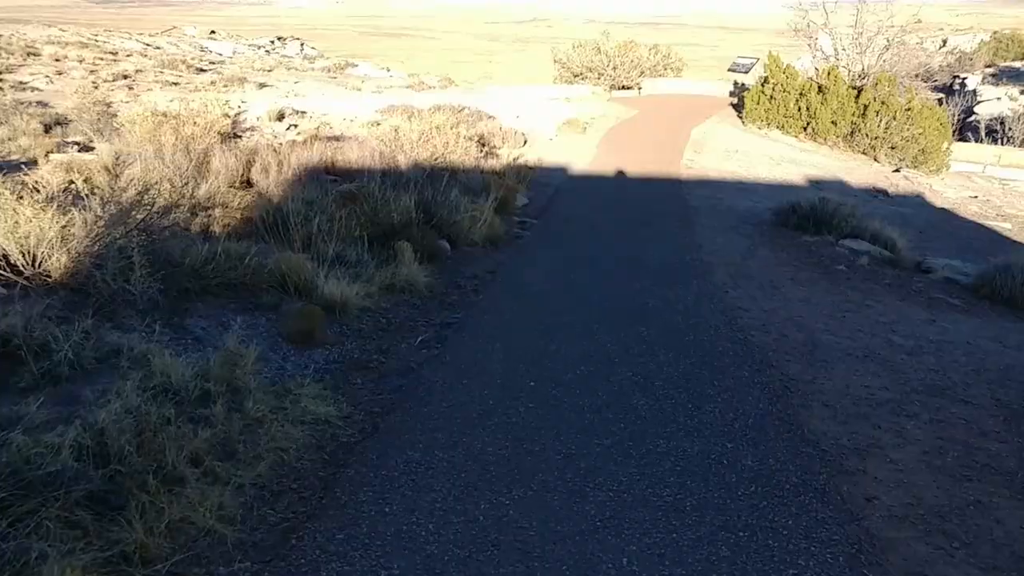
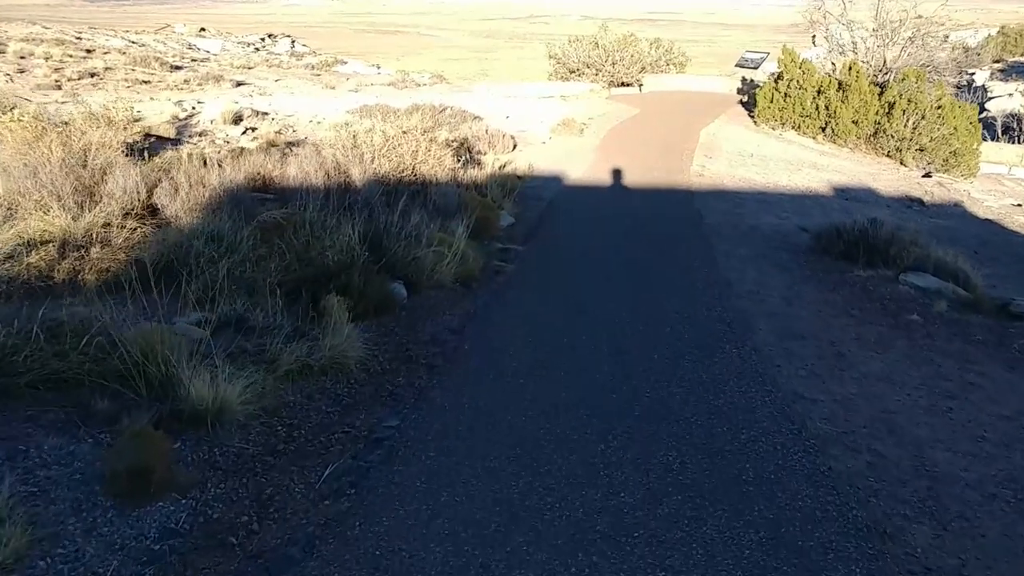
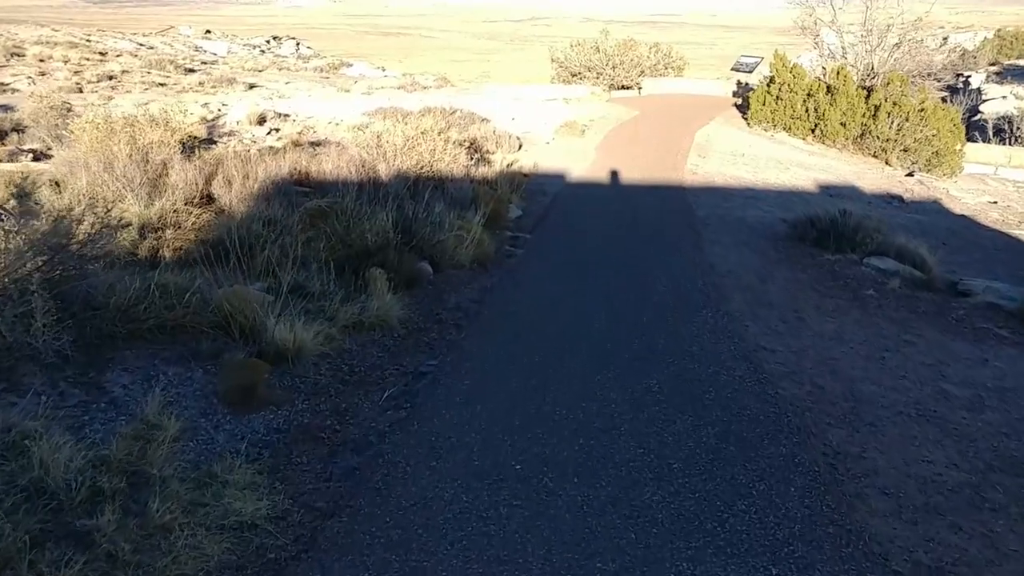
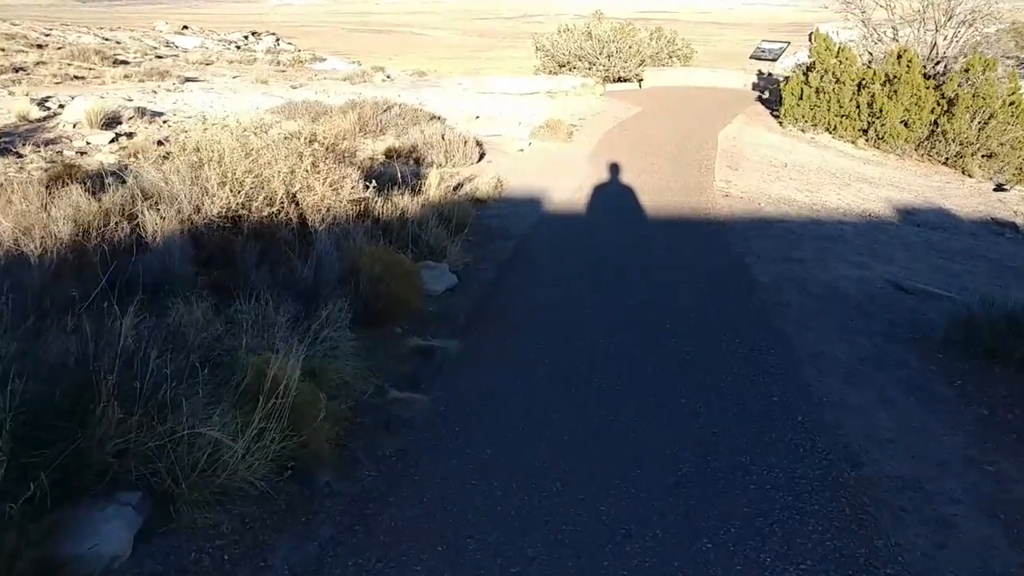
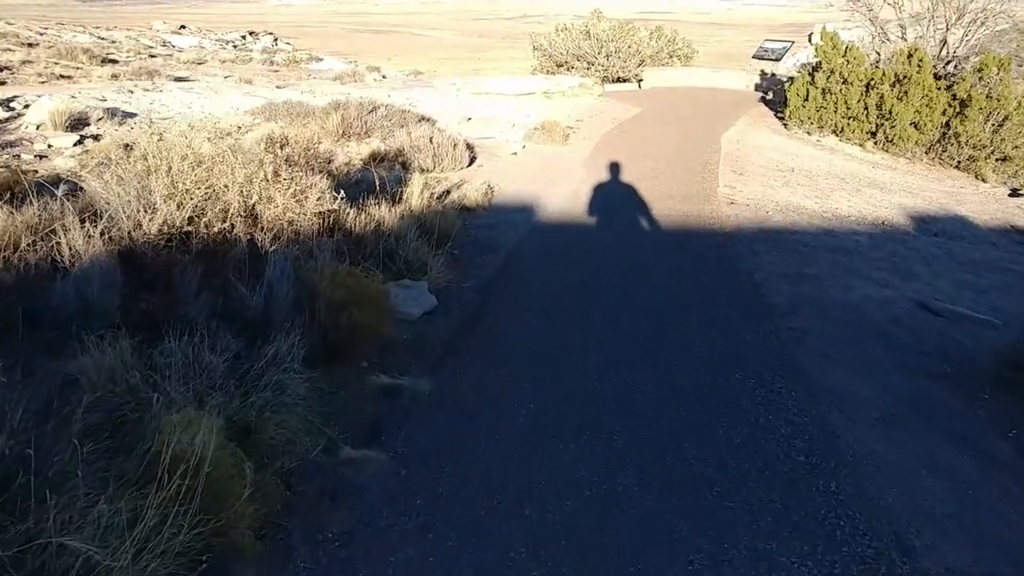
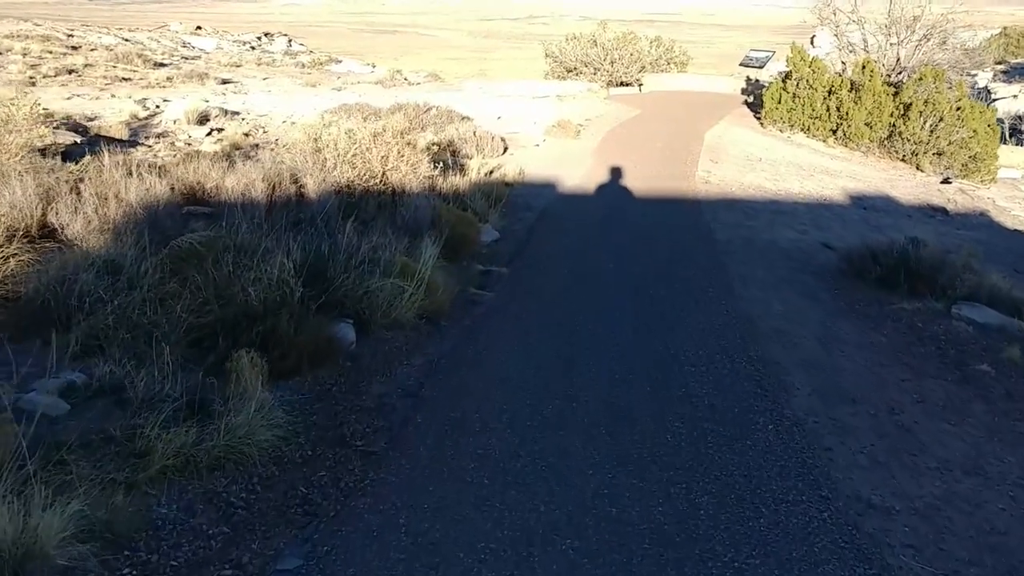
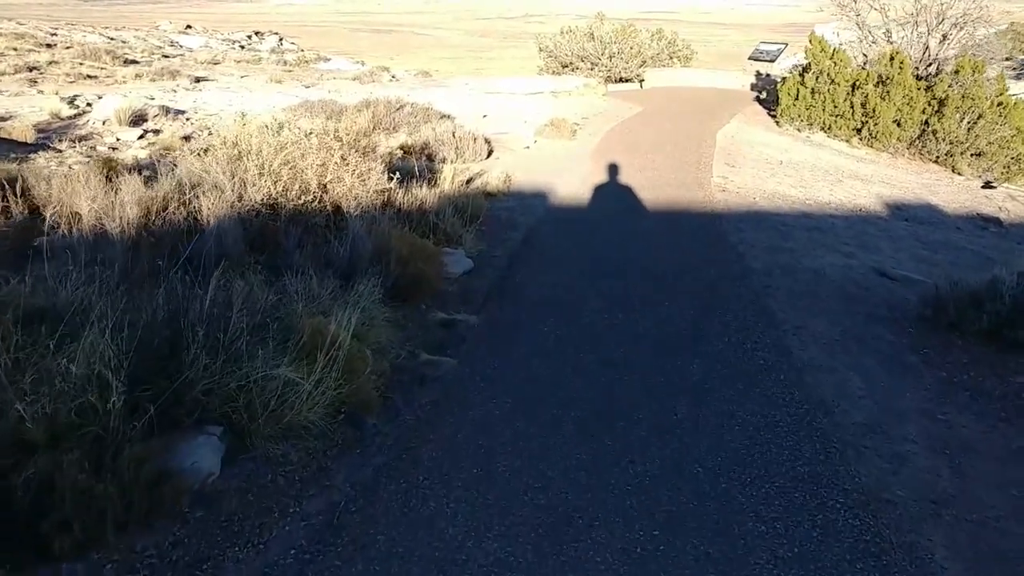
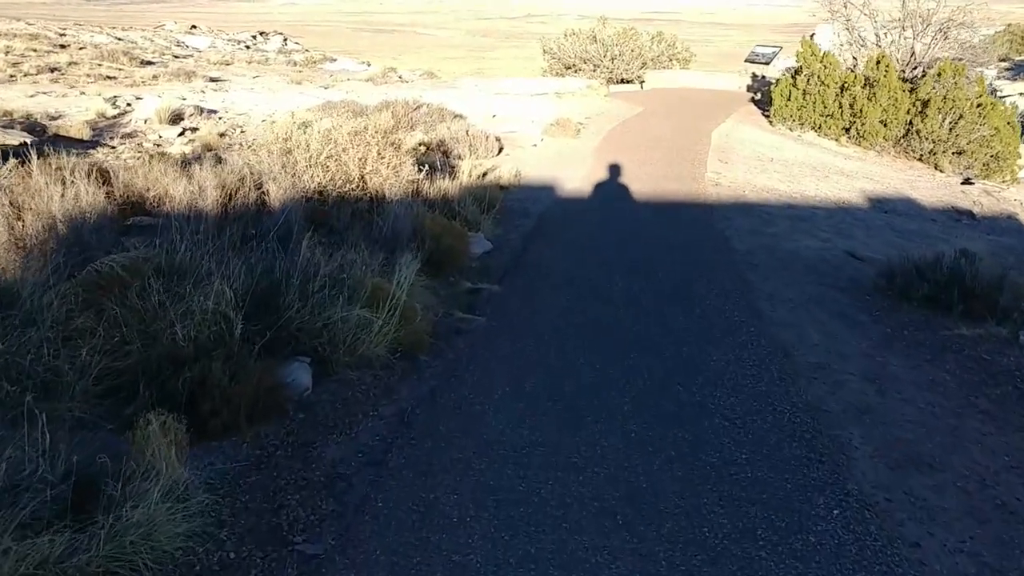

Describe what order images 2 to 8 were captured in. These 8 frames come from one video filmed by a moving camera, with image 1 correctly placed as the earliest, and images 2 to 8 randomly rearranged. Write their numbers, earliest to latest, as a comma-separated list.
3, 2, 6, 8, 7, 4, 5
